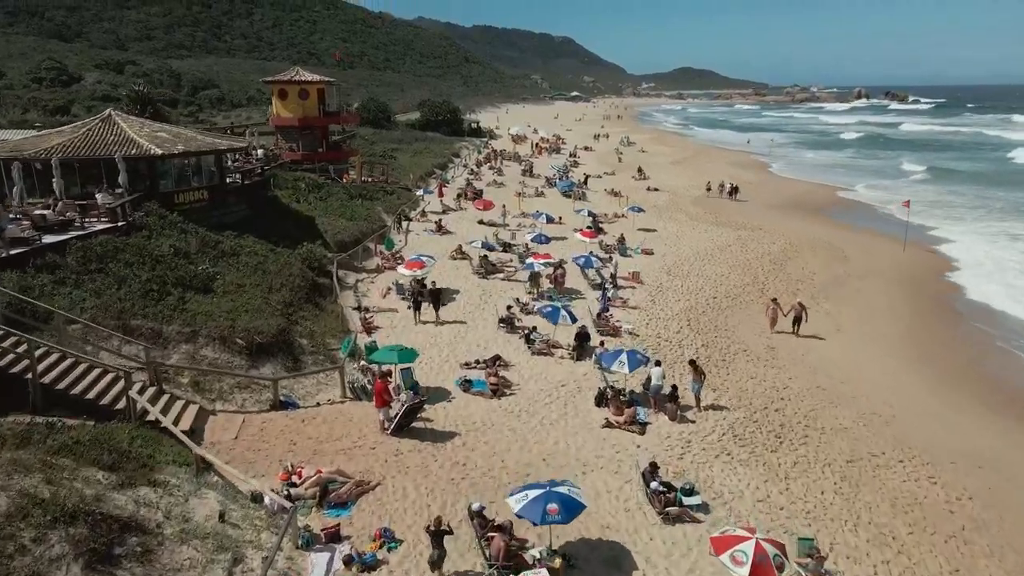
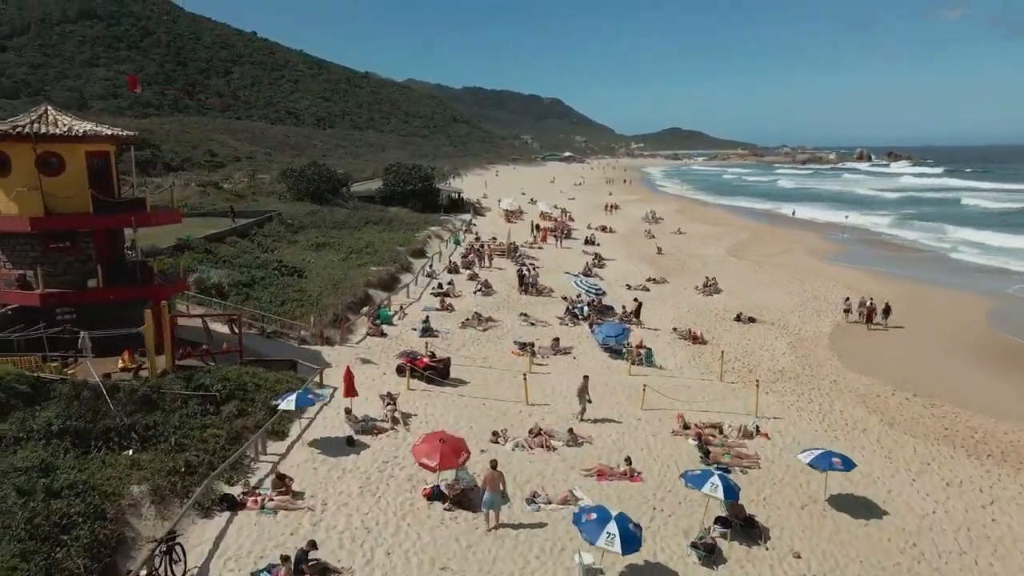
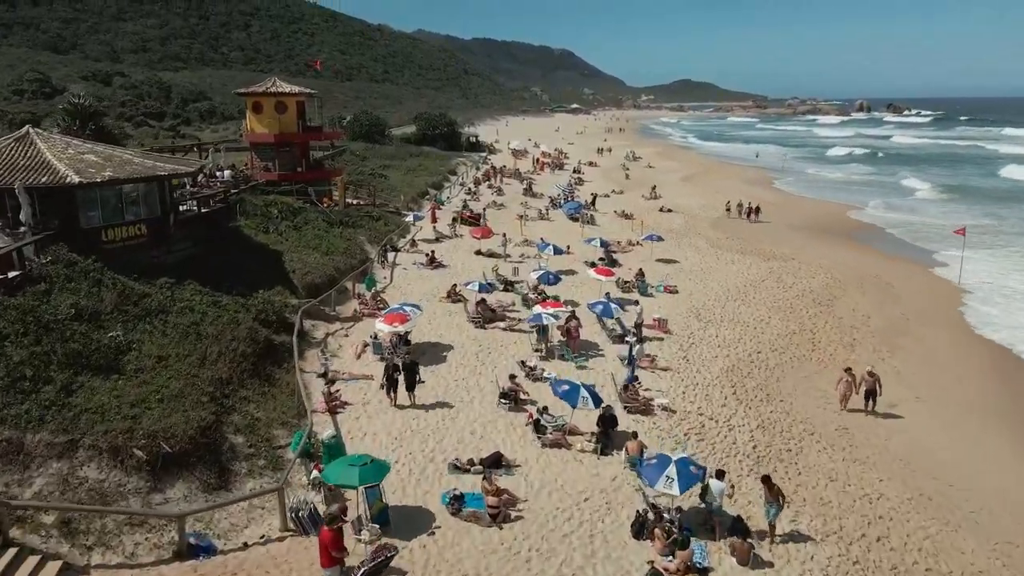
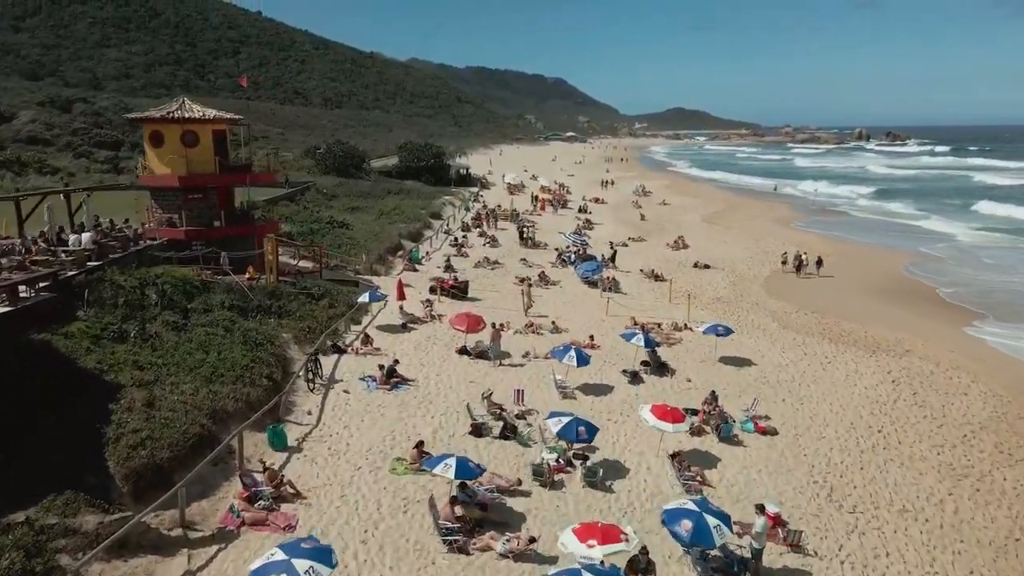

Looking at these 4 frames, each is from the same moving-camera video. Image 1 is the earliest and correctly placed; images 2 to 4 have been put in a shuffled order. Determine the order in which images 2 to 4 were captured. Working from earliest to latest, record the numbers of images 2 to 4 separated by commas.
3, 4, 2
